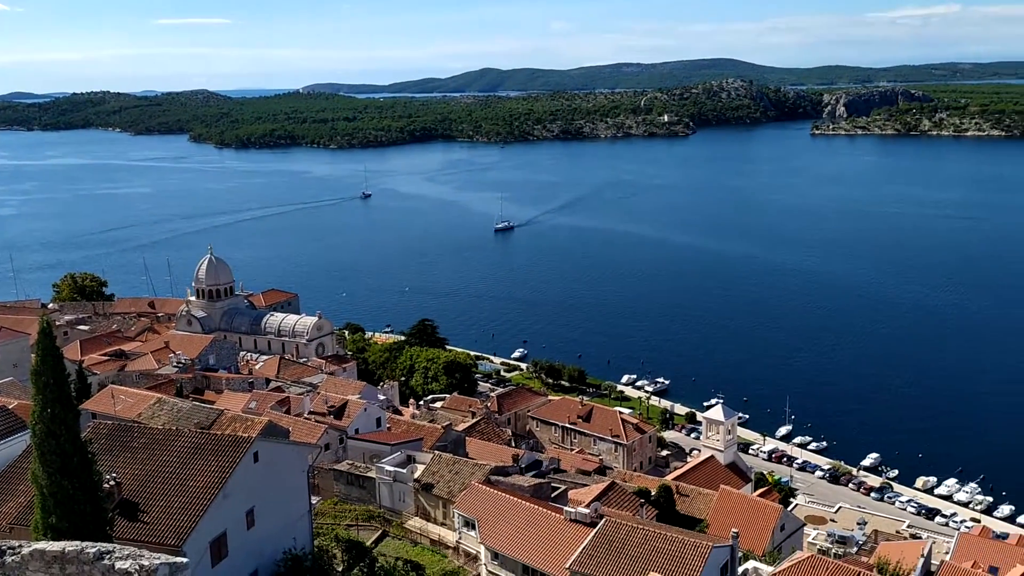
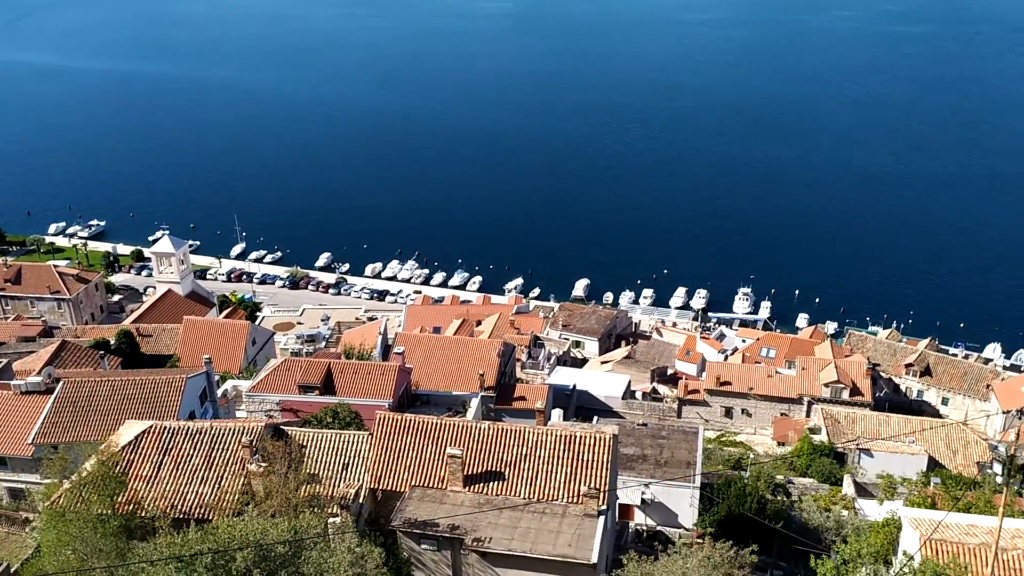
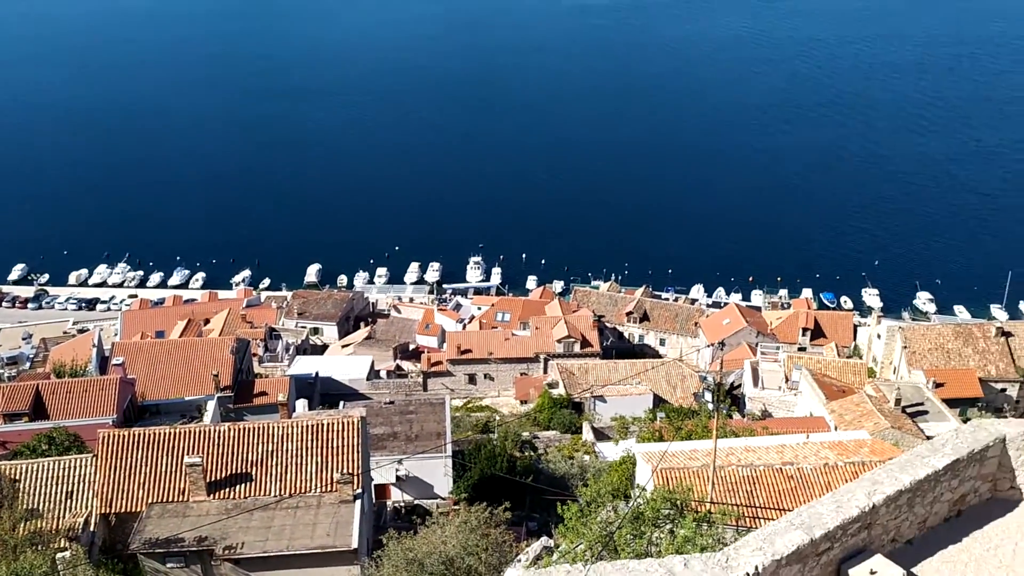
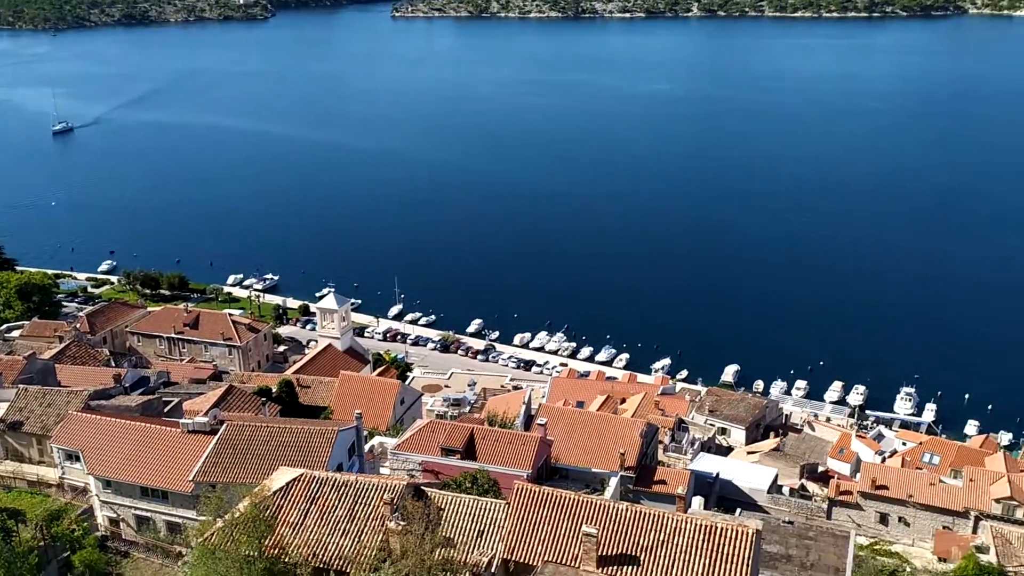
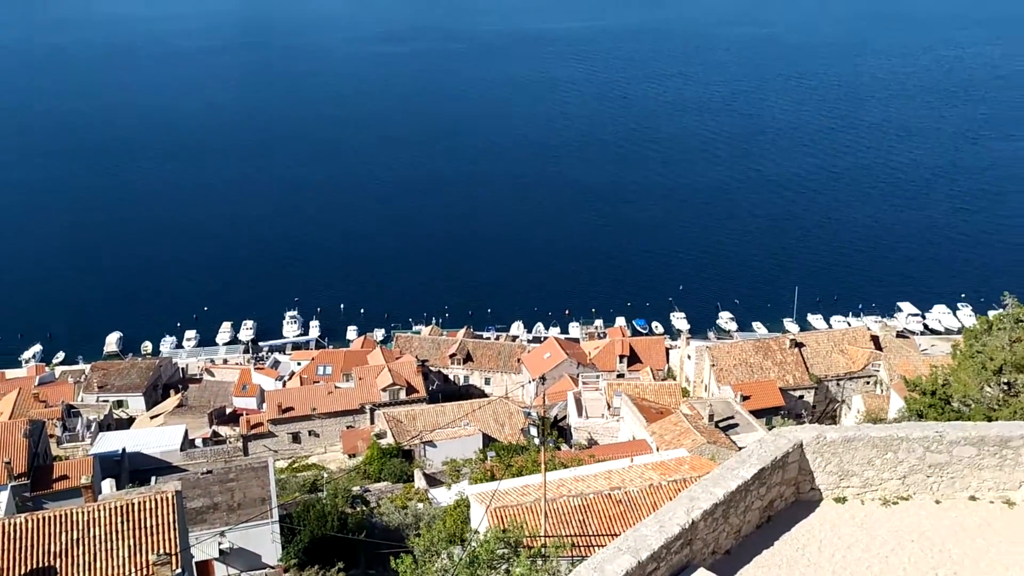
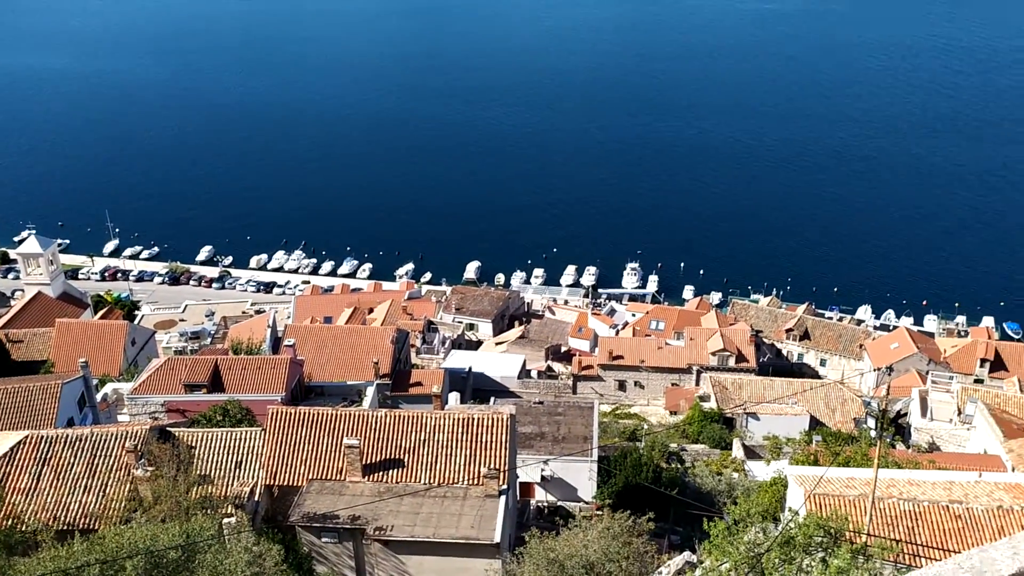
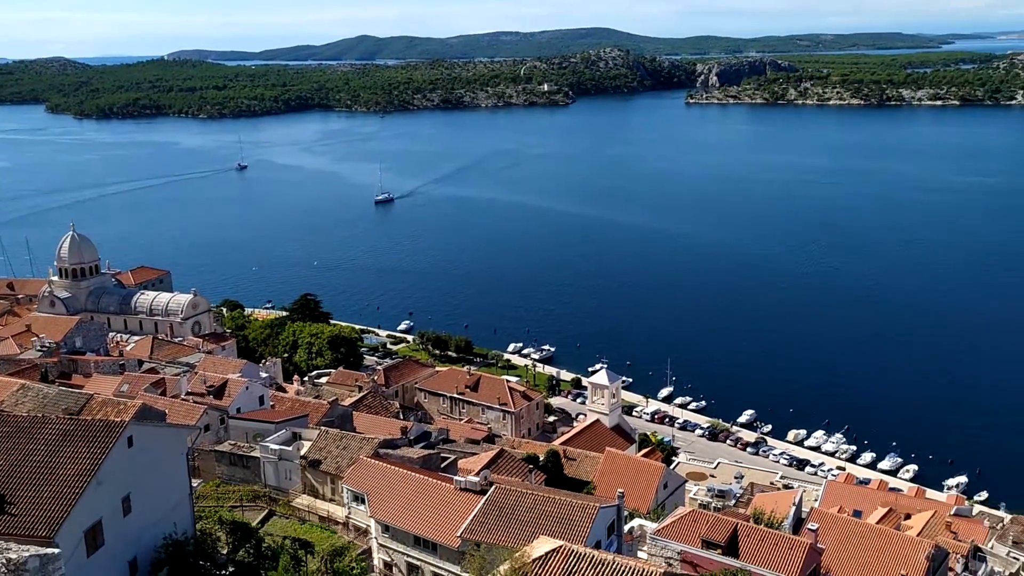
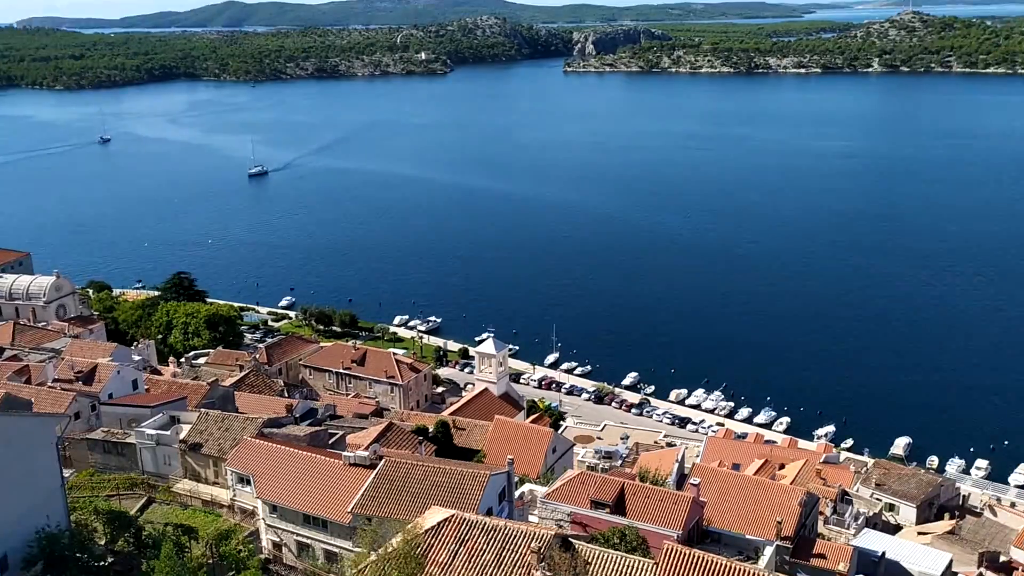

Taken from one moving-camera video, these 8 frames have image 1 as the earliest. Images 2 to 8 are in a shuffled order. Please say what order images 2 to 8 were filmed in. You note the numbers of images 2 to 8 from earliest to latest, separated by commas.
7, 8, 4, 2, 6, 3, 5
